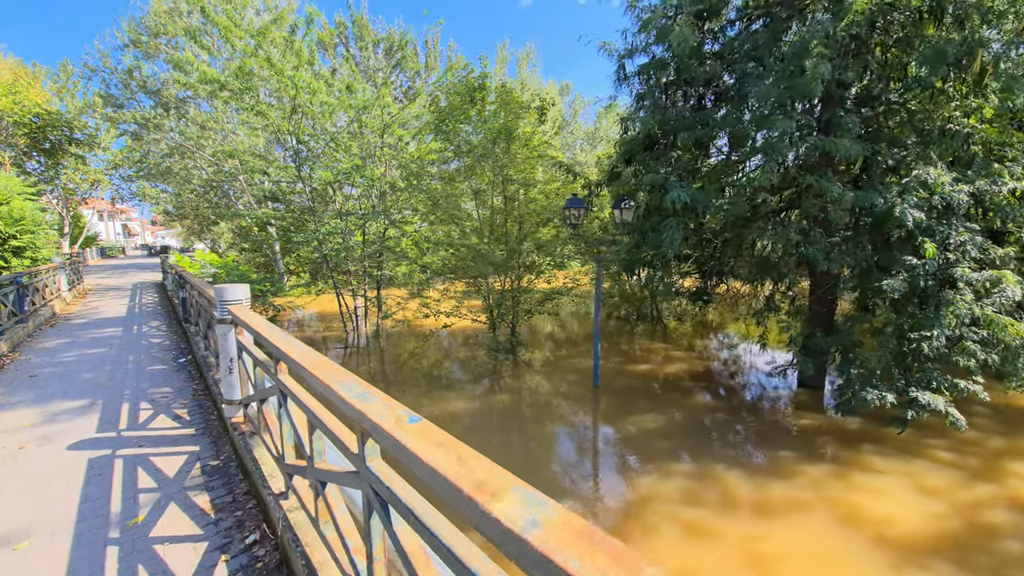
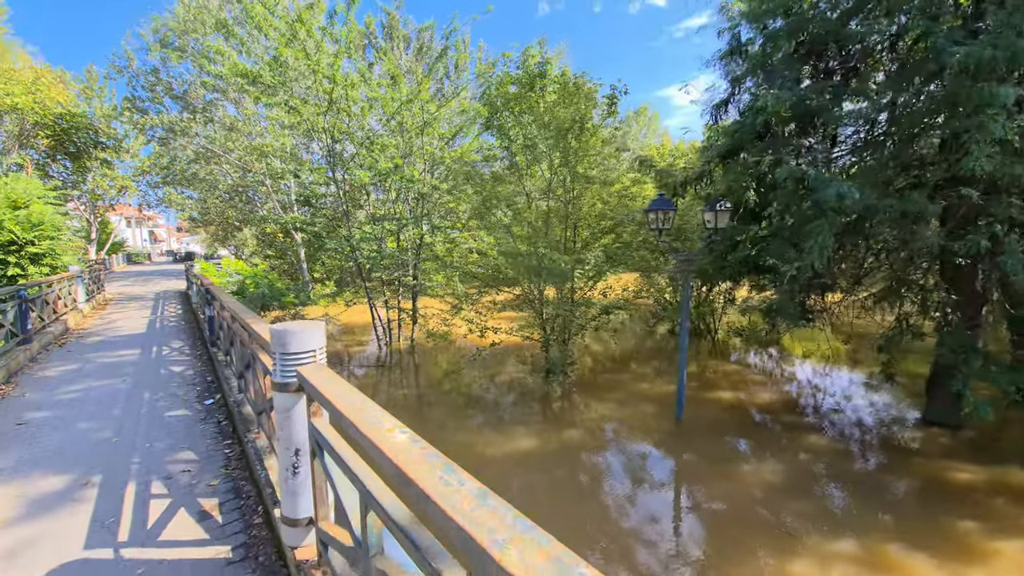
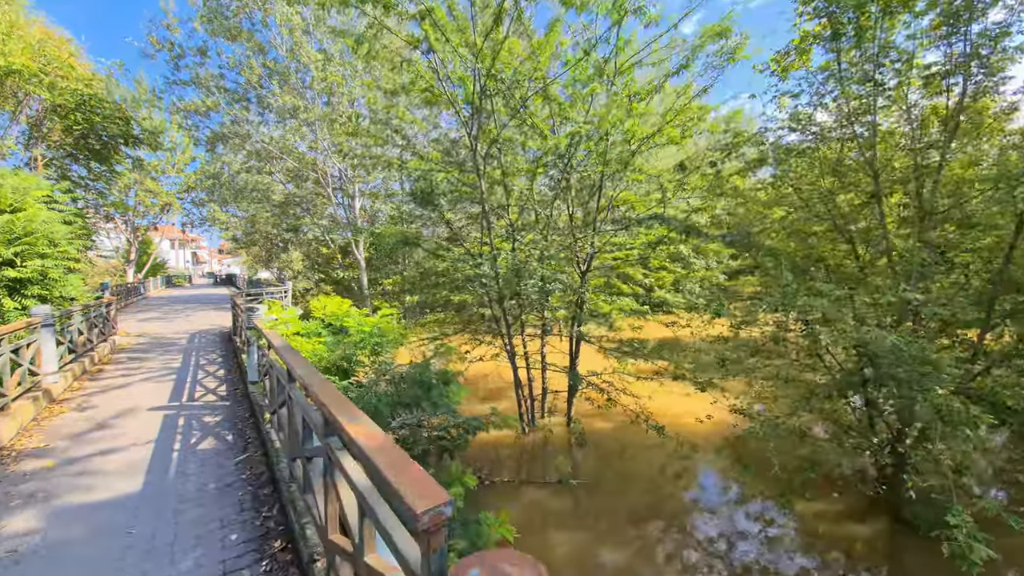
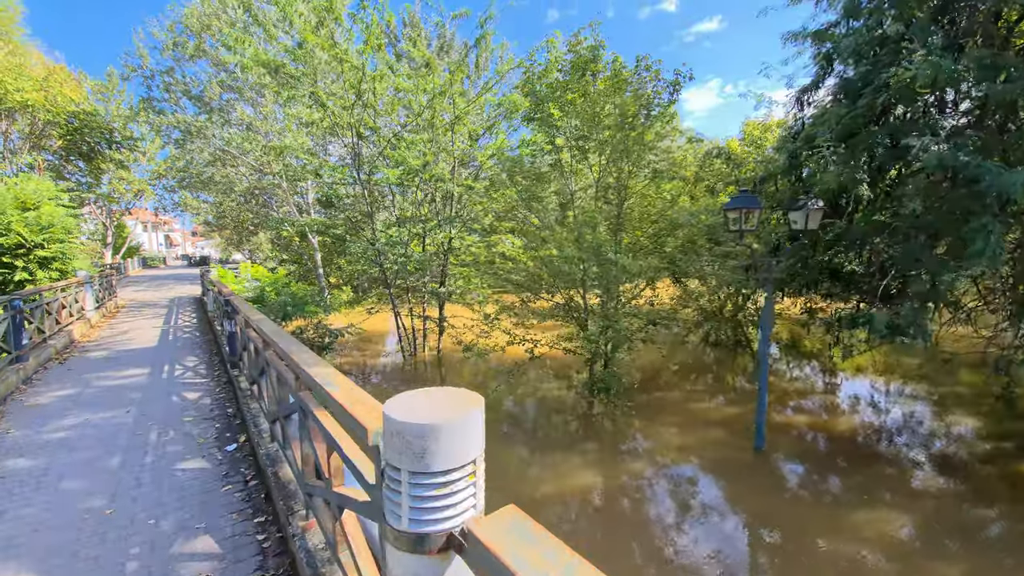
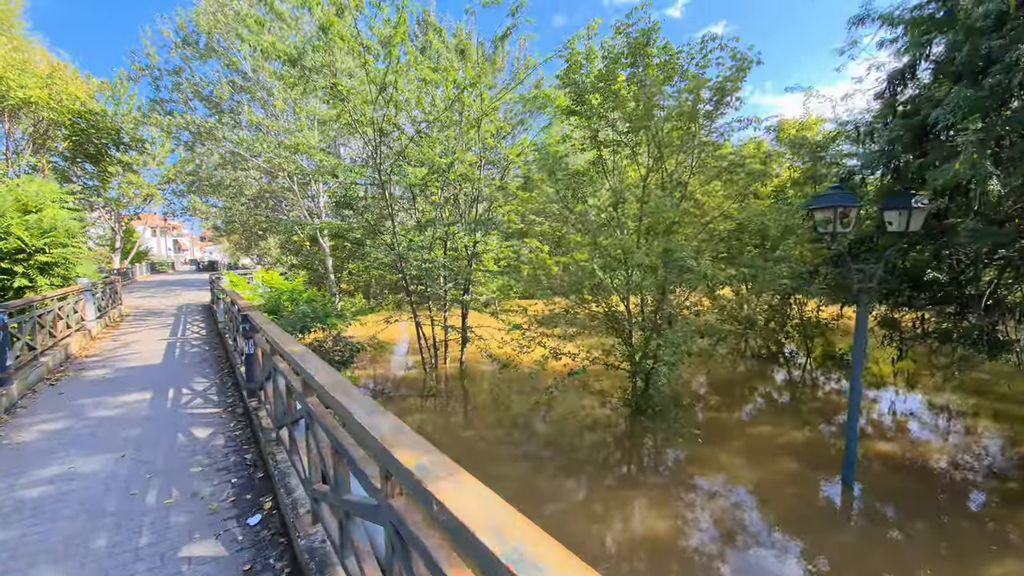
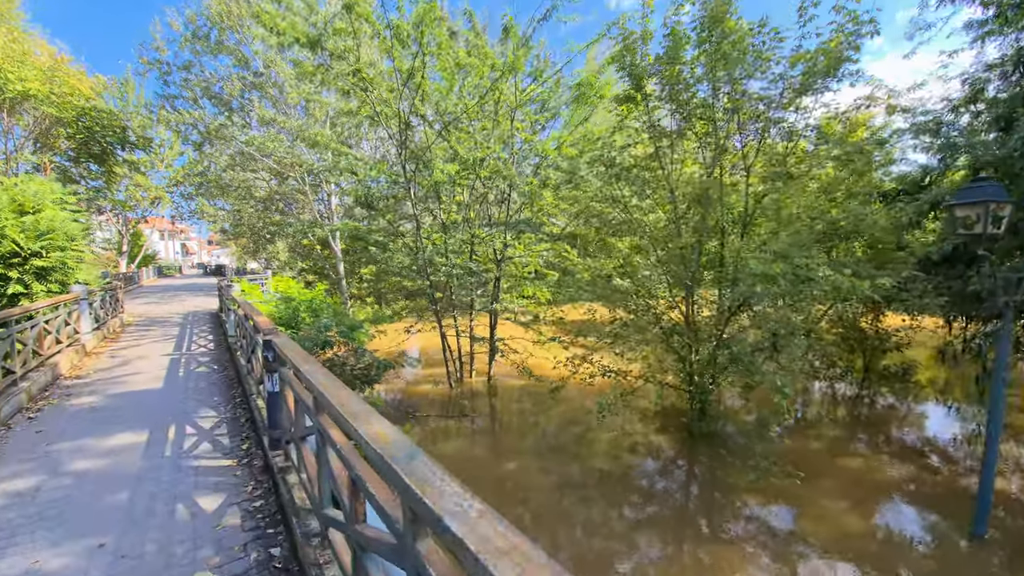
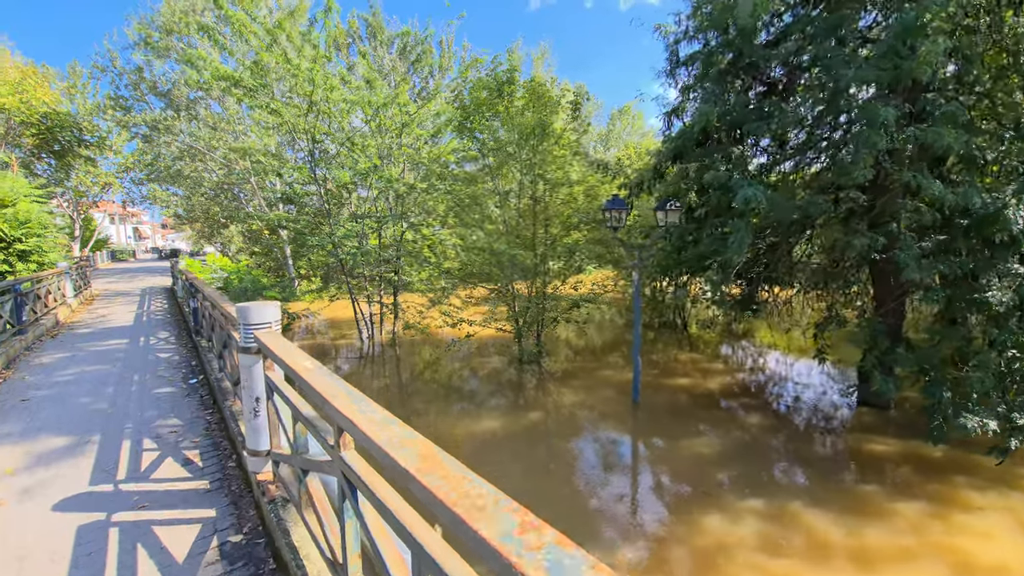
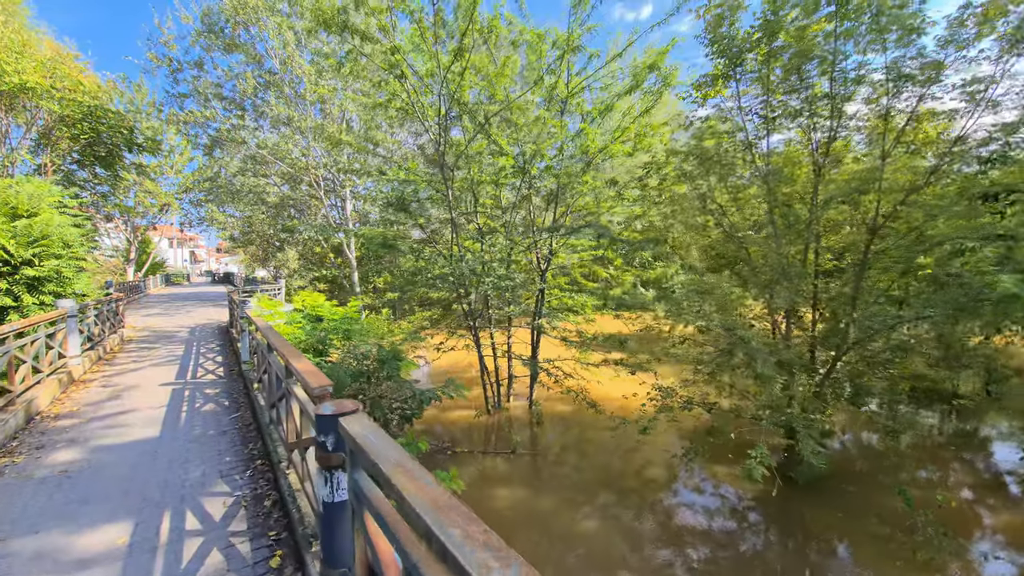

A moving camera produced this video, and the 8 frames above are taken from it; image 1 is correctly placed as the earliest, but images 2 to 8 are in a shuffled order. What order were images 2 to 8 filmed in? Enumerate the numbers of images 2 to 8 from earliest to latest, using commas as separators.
7, 2, 4, 5, 6, 8, 3
